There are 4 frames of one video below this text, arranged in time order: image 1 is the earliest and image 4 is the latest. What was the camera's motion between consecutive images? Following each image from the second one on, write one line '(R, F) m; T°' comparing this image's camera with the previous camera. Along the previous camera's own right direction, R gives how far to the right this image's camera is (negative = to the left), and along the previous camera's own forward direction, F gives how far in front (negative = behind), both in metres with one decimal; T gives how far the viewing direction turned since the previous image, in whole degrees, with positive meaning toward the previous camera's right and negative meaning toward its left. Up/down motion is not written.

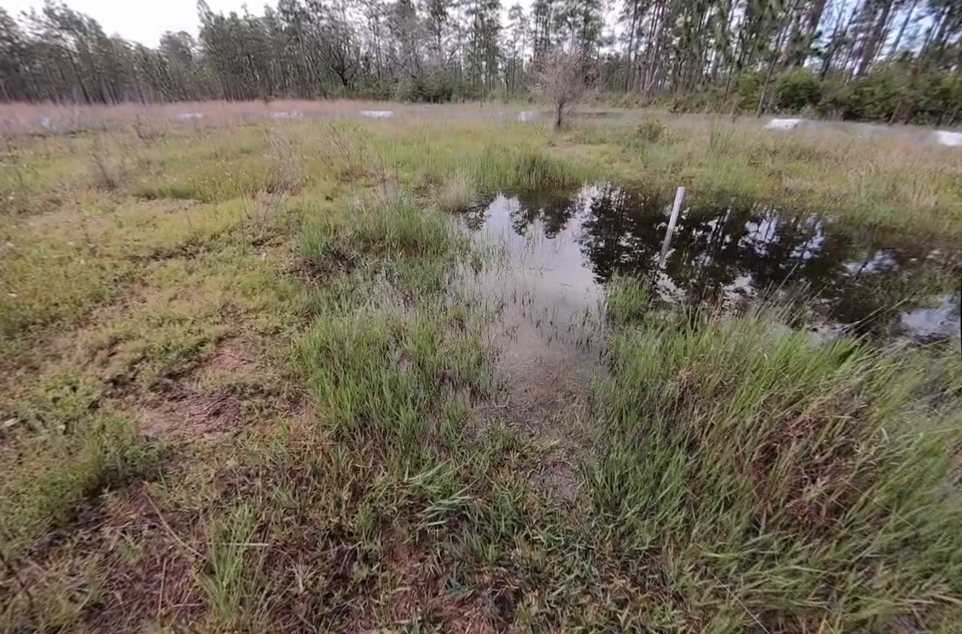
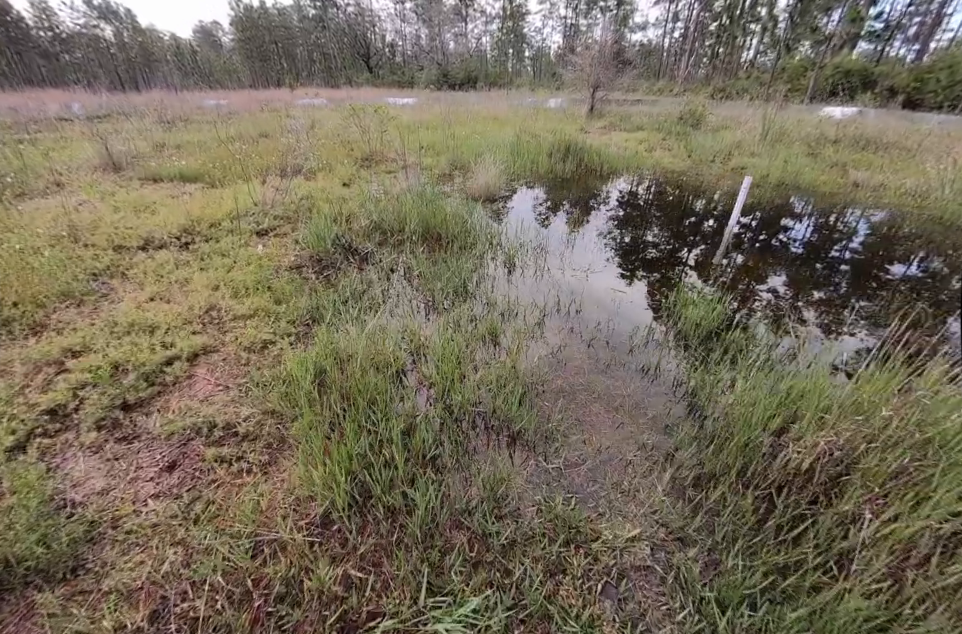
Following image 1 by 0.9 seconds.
(-0.2, +0.9) m; -3°
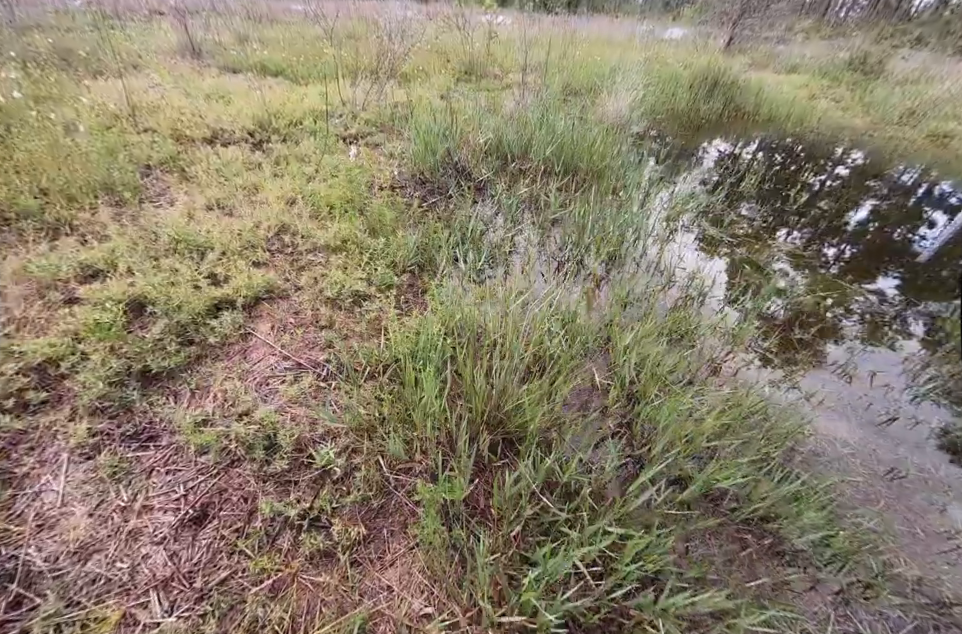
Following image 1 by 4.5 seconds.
(-0.9, +1.3) m; -6°
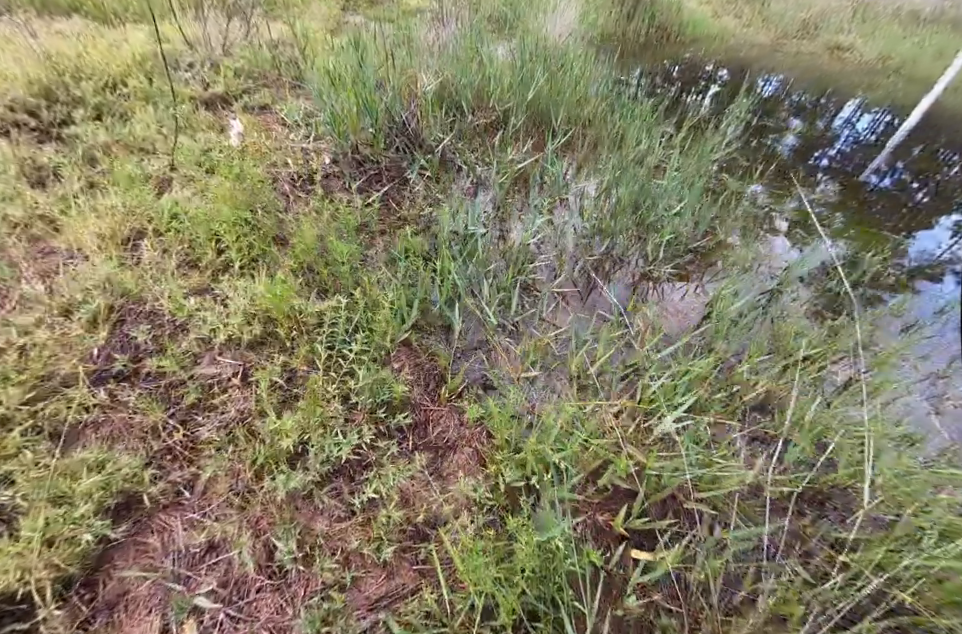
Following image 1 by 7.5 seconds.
(-0.5, +1.2) m; +11°
